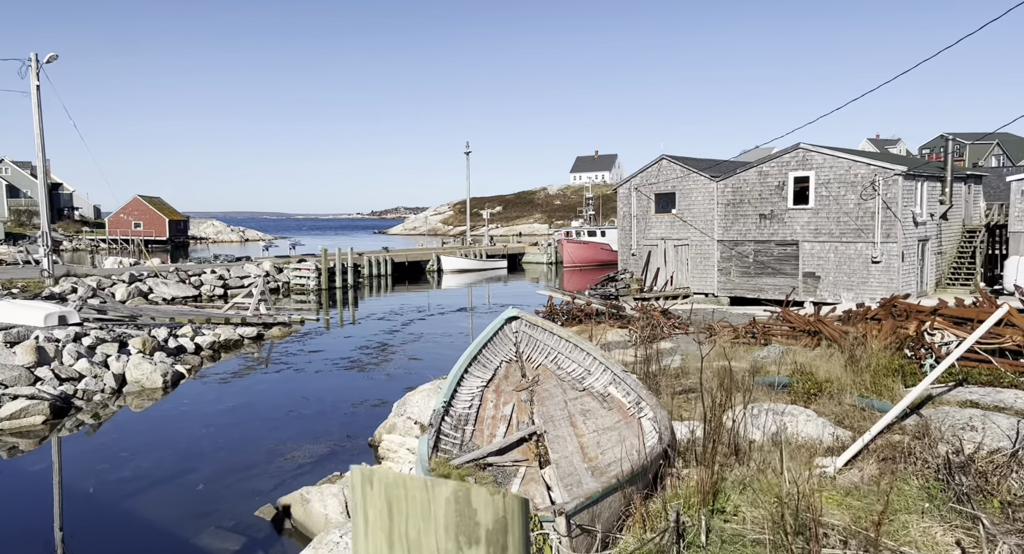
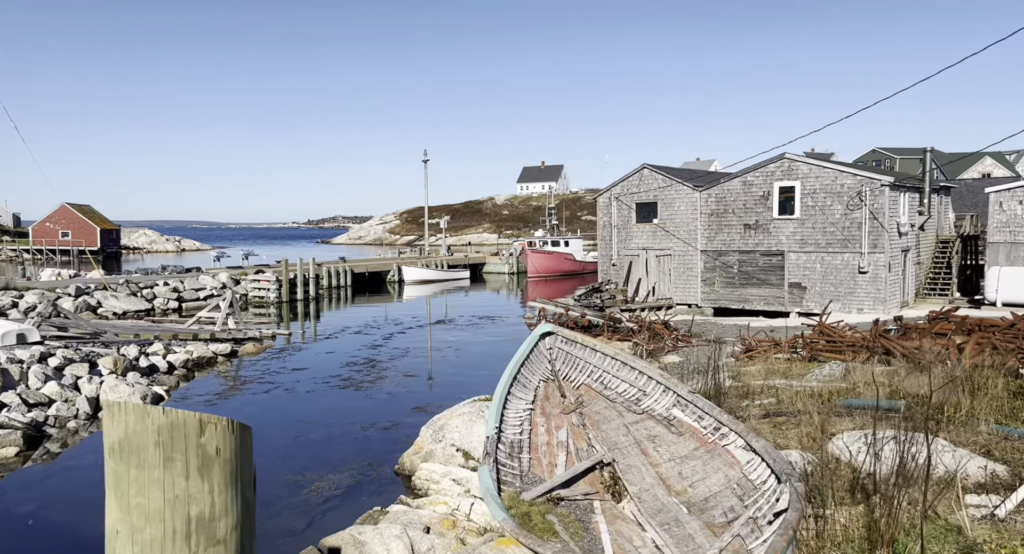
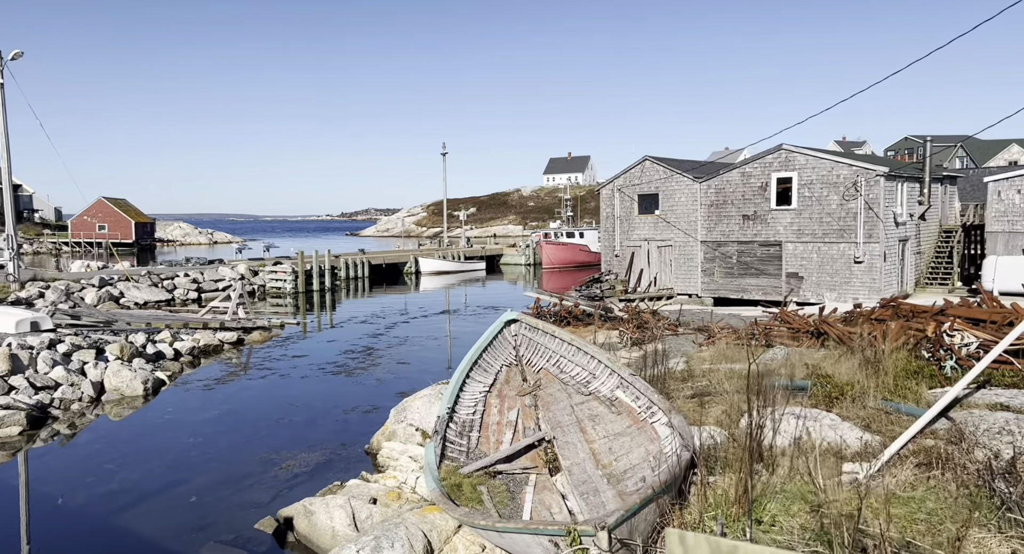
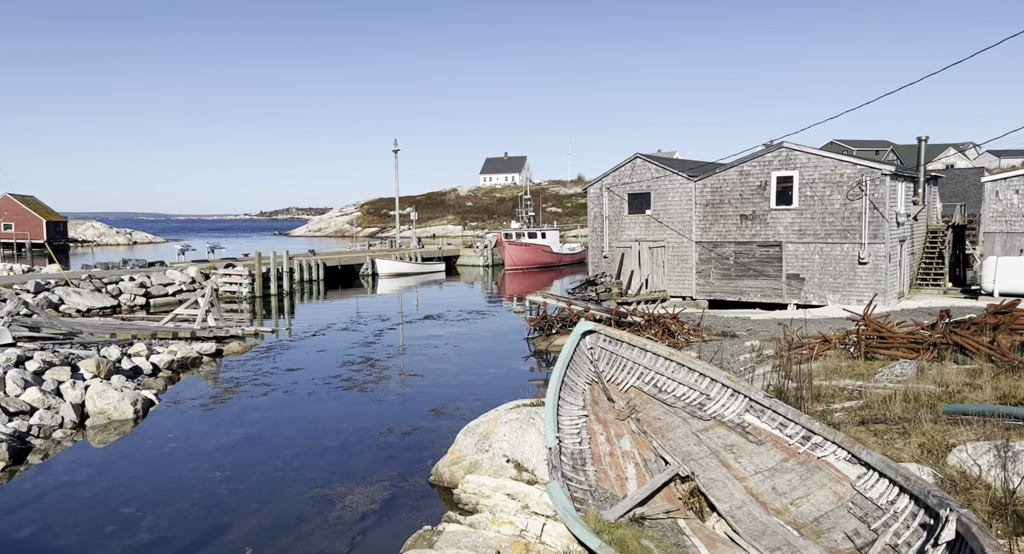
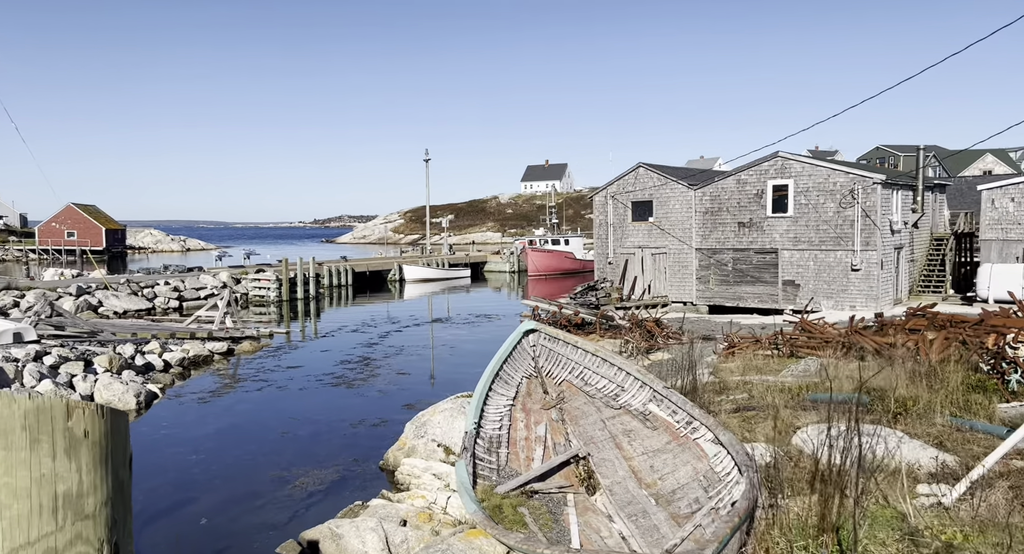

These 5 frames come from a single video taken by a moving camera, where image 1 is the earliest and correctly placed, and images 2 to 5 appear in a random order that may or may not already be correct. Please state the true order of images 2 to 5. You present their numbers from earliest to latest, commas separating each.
3, 5, 2, 4
